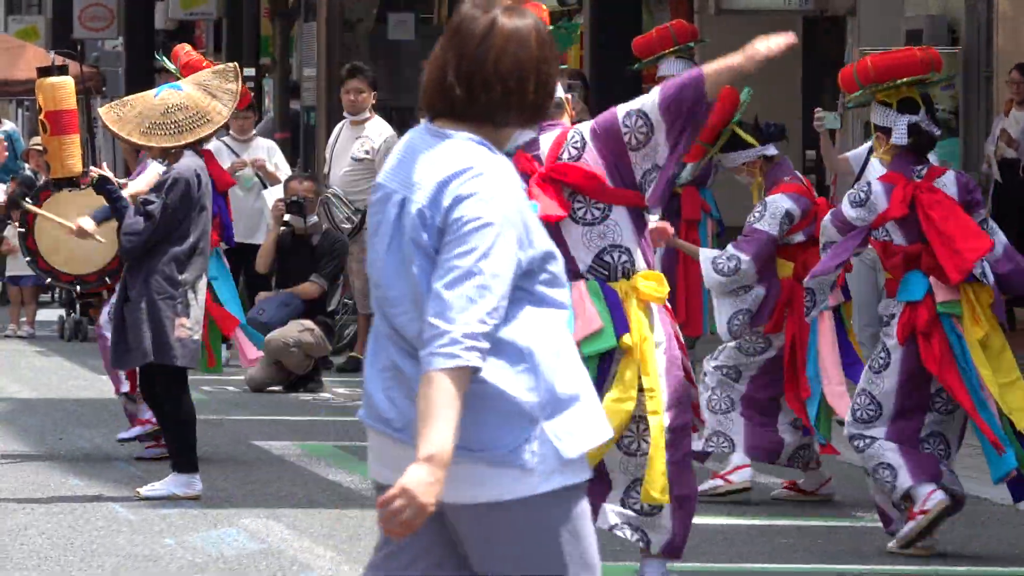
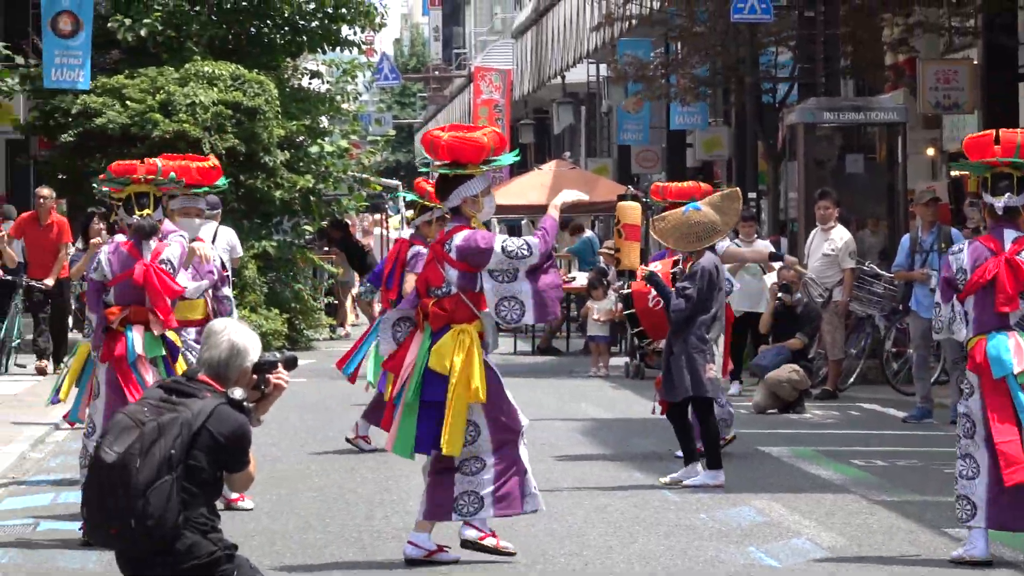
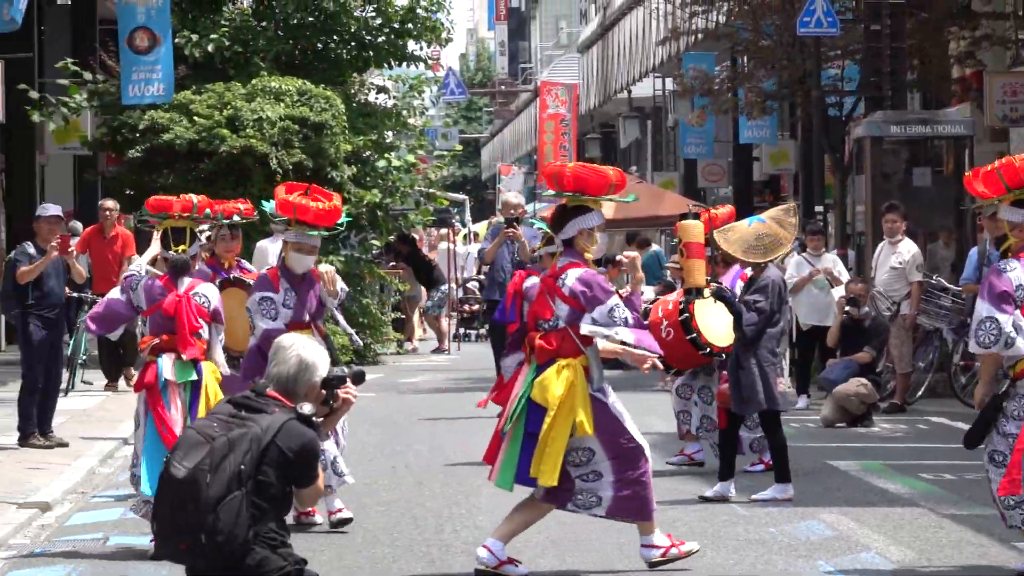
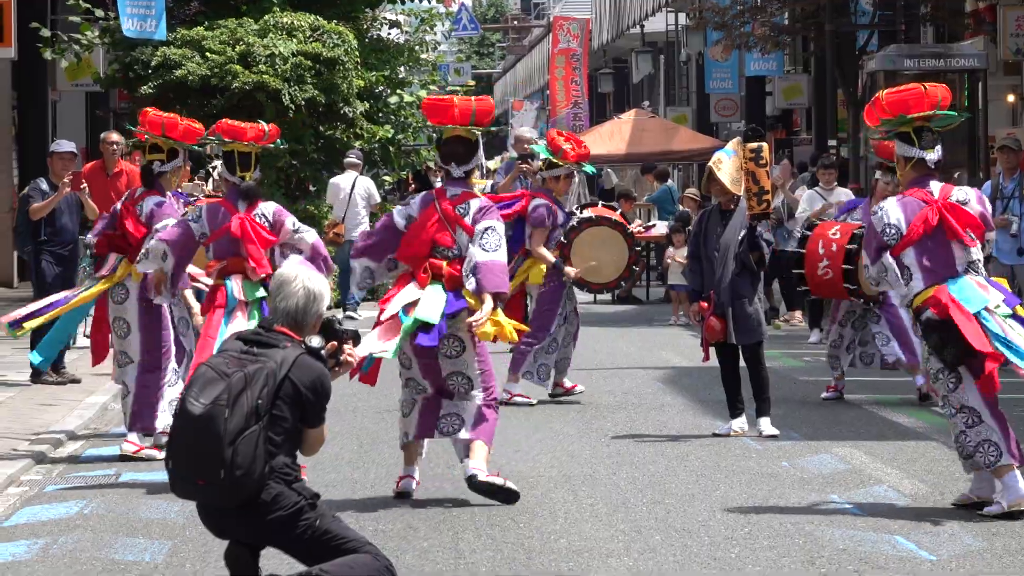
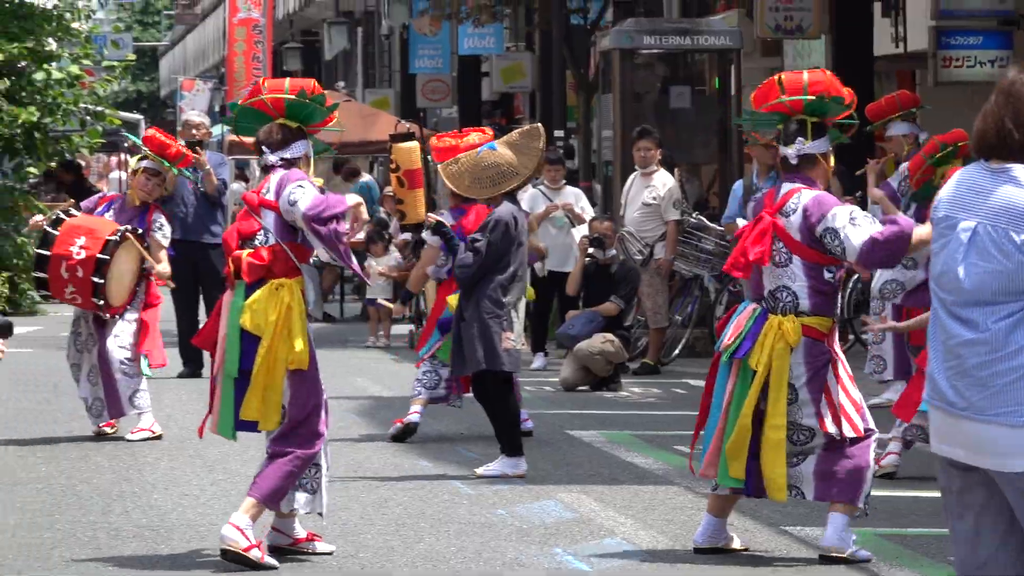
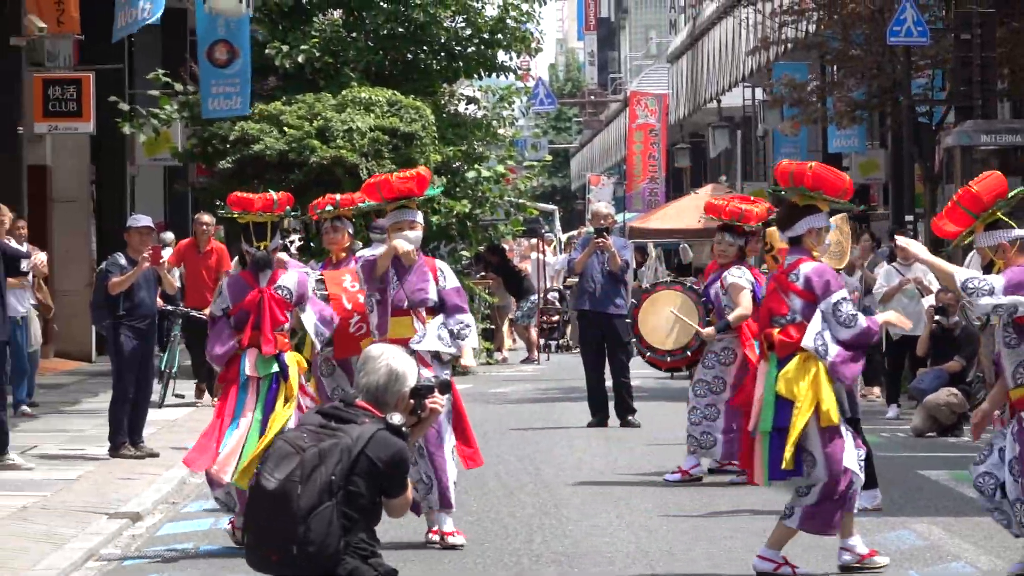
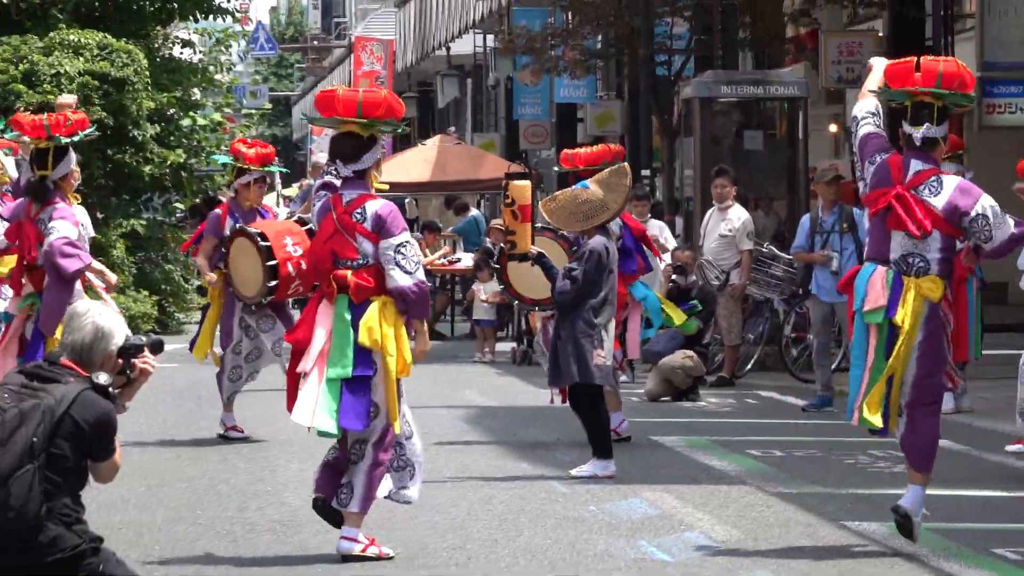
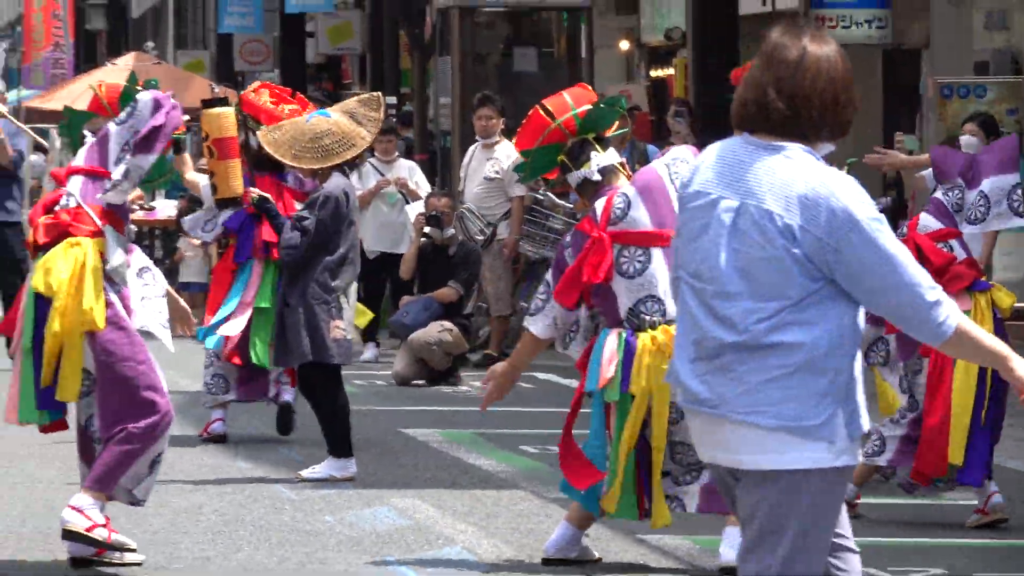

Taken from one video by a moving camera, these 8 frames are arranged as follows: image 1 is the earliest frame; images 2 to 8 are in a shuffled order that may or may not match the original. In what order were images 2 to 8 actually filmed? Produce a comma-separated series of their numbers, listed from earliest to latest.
8, 5, 7, 2, 3, 6, 4
